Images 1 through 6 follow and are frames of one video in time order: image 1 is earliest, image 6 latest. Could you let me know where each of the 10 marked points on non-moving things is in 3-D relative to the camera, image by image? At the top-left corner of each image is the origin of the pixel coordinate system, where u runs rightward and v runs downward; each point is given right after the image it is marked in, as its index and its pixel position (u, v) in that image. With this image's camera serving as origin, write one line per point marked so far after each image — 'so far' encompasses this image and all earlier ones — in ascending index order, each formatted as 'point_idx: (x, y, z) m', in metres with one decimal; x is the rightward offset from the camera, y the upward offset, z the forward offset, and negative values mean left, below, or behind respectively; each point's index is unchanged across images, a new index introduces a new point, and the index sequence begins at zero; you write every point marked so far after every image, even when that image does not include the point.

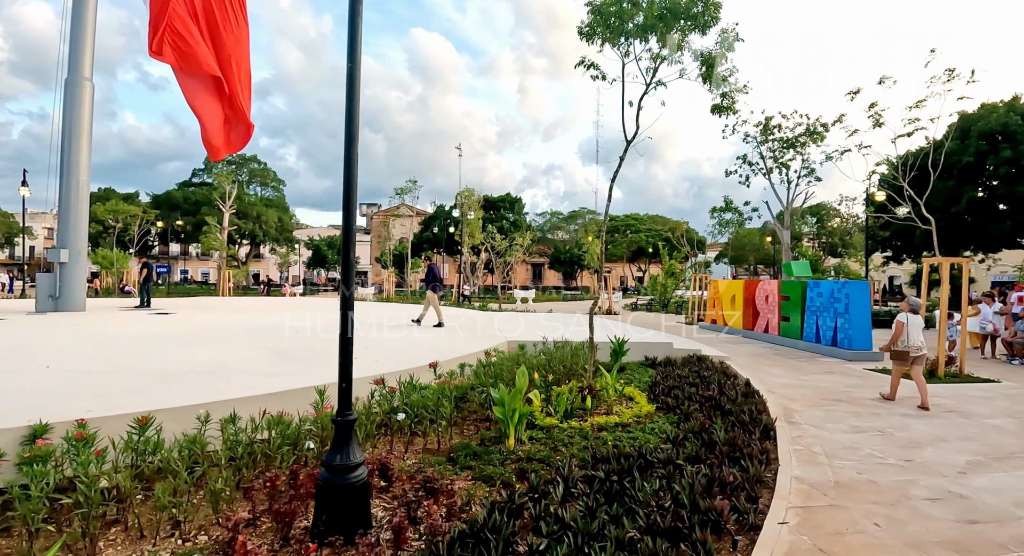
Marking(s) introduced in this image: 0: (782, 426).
0: (+2.9, -1.6, +5.6) m
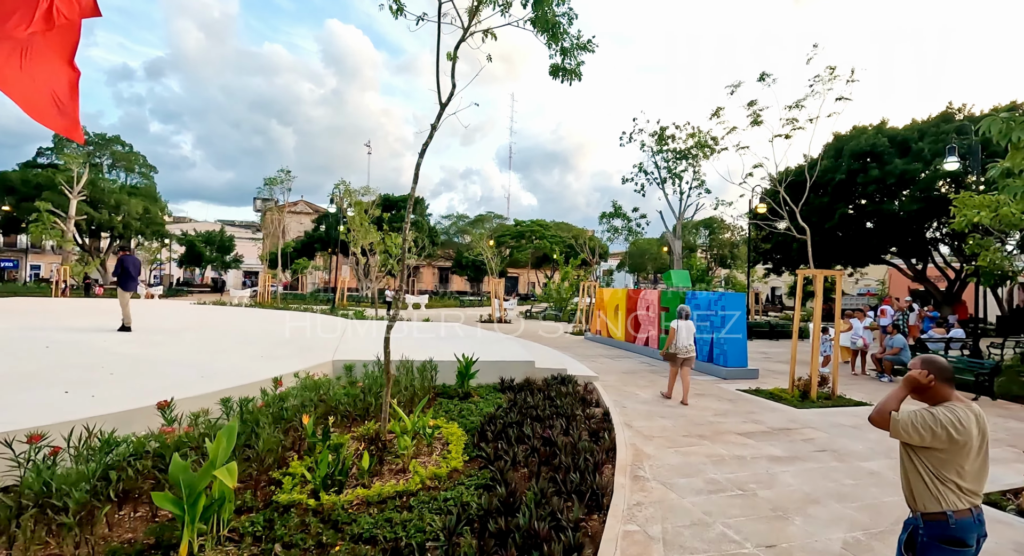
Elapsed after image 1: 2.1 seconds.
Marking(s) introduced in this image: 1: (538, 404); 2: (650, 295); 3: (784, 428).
0: (+0.9, -1.7, +4.2) m
1: (+0.3, -1.7, +7.0) m
2: (+3.3, -0.4, +12.6) m
3: (+3.3, -1.8, +6.3) m
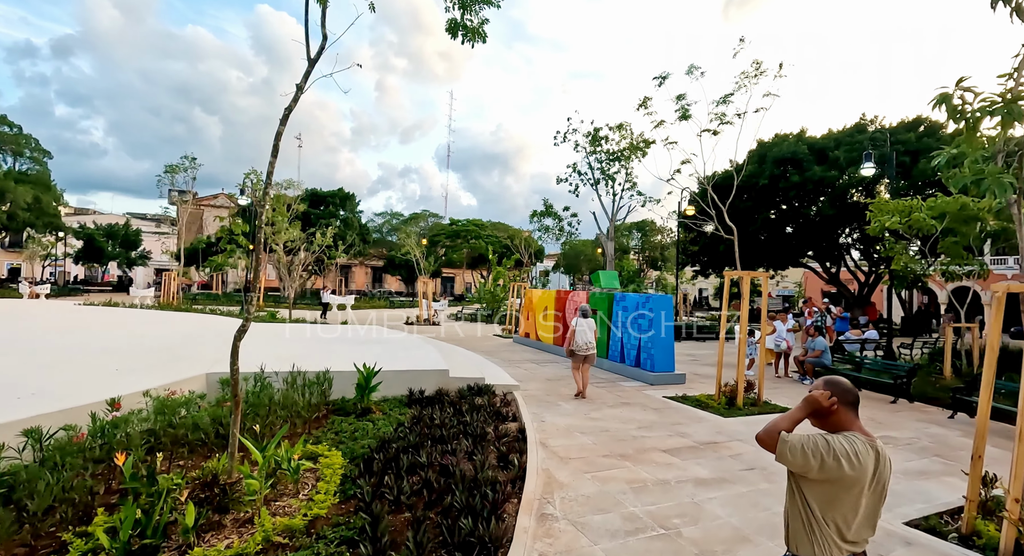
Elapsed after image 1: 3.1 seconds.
0: (+0.1, -1.7, +3.5) m
1: (-0.8, -1.7, +6.1) m
2: (+1.5, -0.4, +12.0) m
3: (+2.2, -1.8, +5.8) m
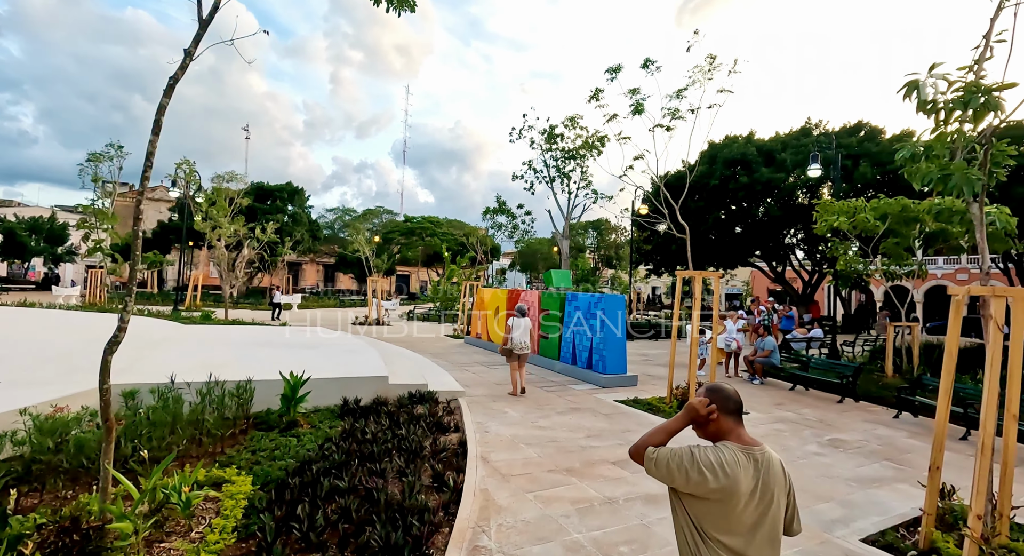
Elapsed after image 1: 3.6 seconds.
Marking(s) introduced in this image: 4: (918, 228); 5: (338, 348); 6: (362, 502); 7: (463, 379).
0: (-0.4, -1.7, +3.0) m
1: (-1.4, -1.7, +5.6) m
2: (+0.4, -0.4, +11.7) m
3: (+1.6, -1.8, +5.5) m
4: (+8.5, +1.0, +10.9) m
5: (-3.3, -1.3, +9.8) m
6: (-1.1, -1.7, +3.9) m
7: (-0.9, -1.7, +9.0) m
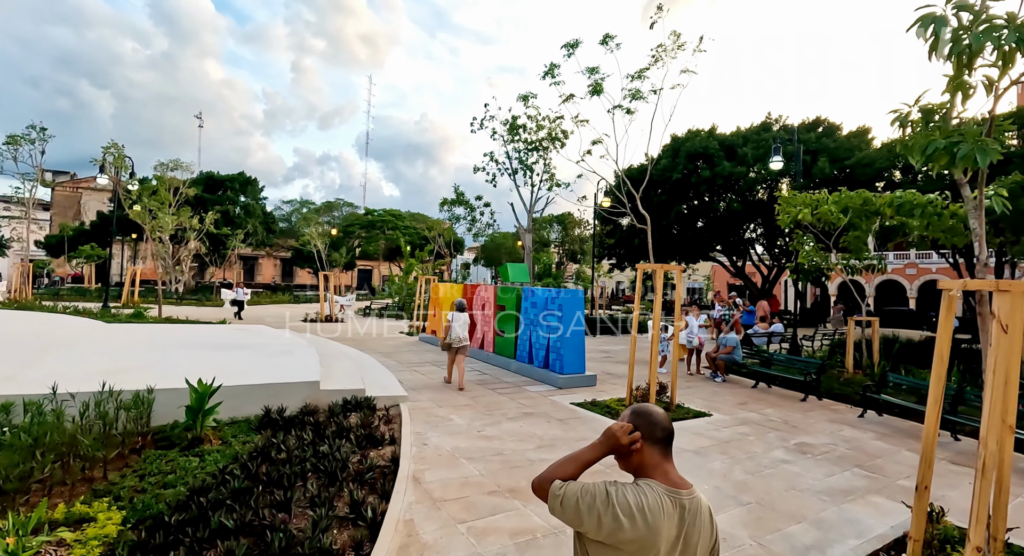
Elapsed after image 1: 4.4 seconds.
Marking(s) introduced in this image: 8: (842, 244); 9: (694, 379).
0: (-0.8, -1.7, +2.4) m
1: (-2.0, -1.6, +4.9) m
2: (-0.5, -0.3, +11.0) m
3: (+1.0, -1.7, +4.9) m
4: (+7.6, +1.2, +10.8) m
5: (-4.1, -1.2, +8.9) m
6: (-1.6, -1.6, +3.2) m
7: (-1.6, -1.6, +8.3) m
8: (+7.5, +0.8, +11.9) m
9: (+3.5, -1.9, +9.9) m
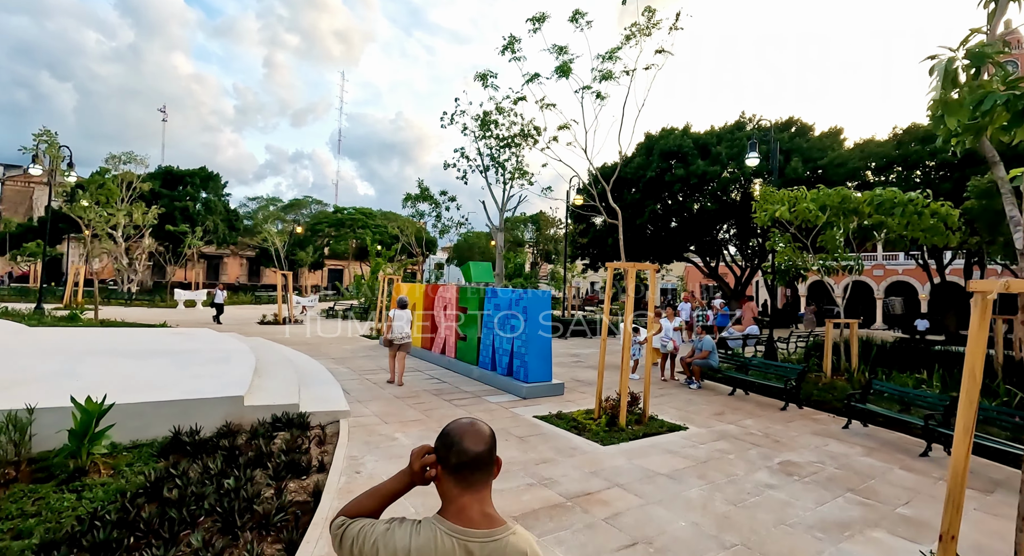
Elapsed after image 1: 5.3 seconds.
0: (-1.1, -1.6, +1.6) m
1: (-2.4, -1.6, +4.0) m
2: (-1.3, -0.3, +10.3) m
3: (+0.6, -1.7, +4.3) m
4: (+6.9, +1.1, +10.4) m
5: (-4.7, -1.2, +8.0) m
6: (-1.9, -1.6, +2.4) m
7: (-2.2, -1.6, +7.5) m
8: (+6.7, +0.8, +11.5) m
9: (+2.8, -1.9, +9.3) m
